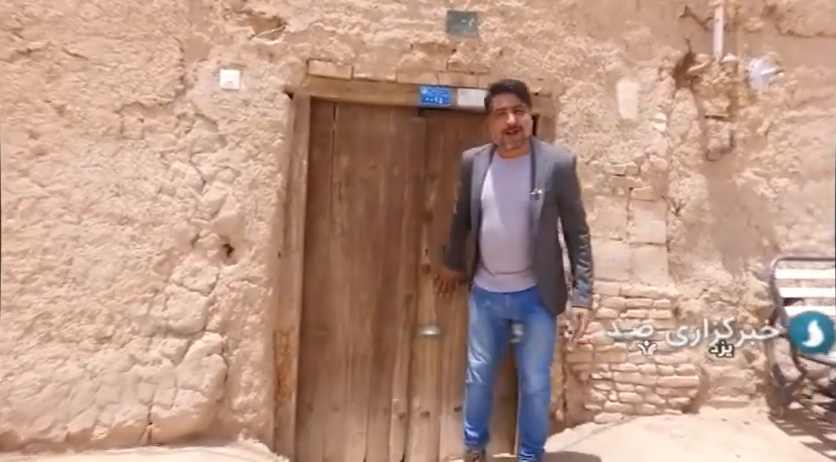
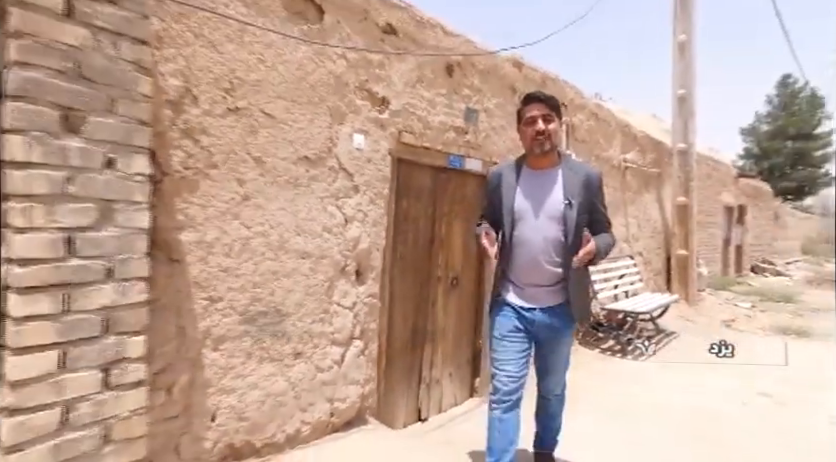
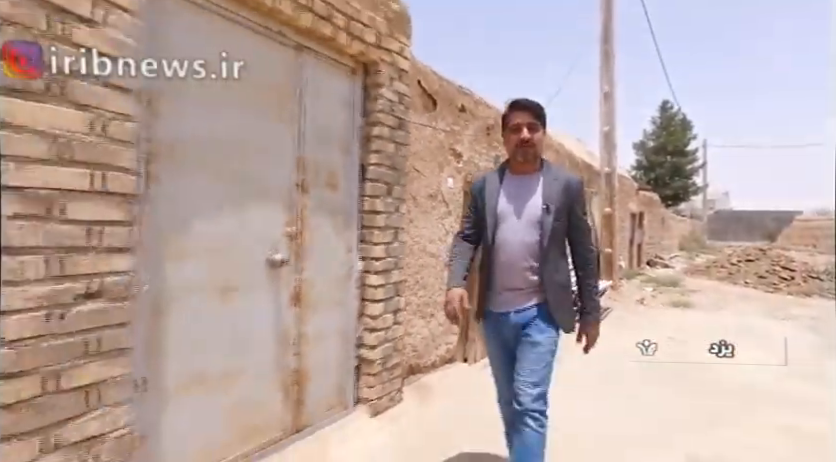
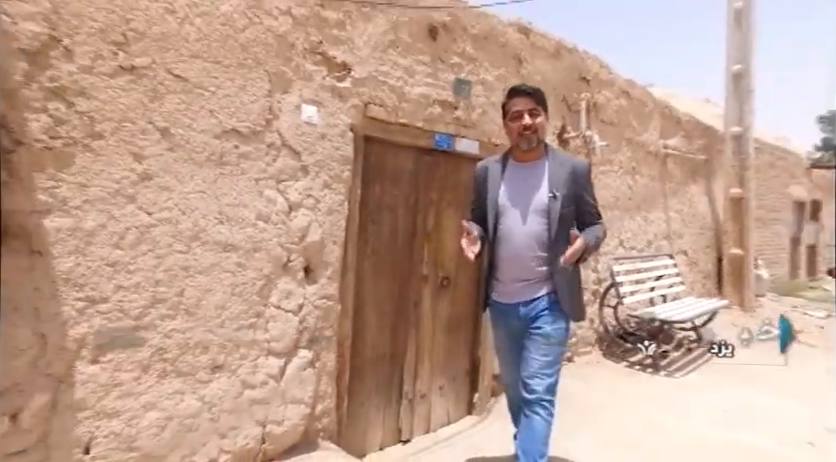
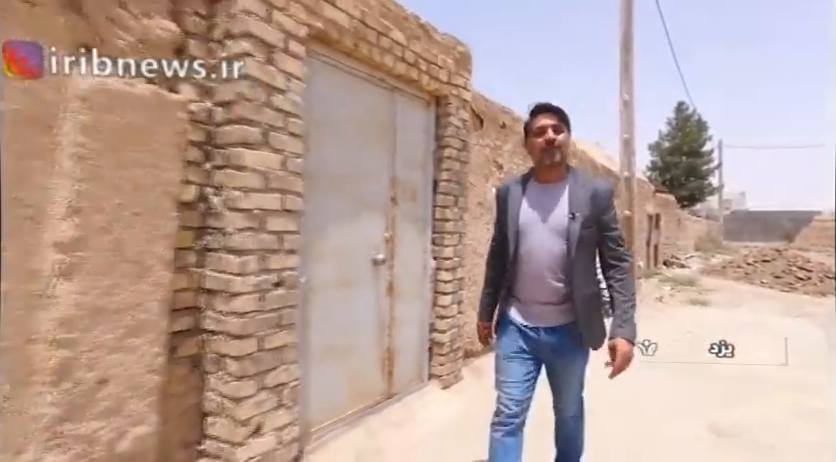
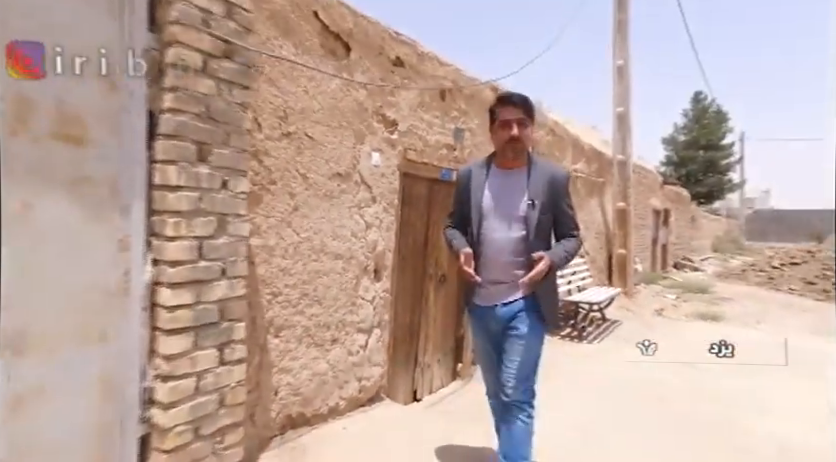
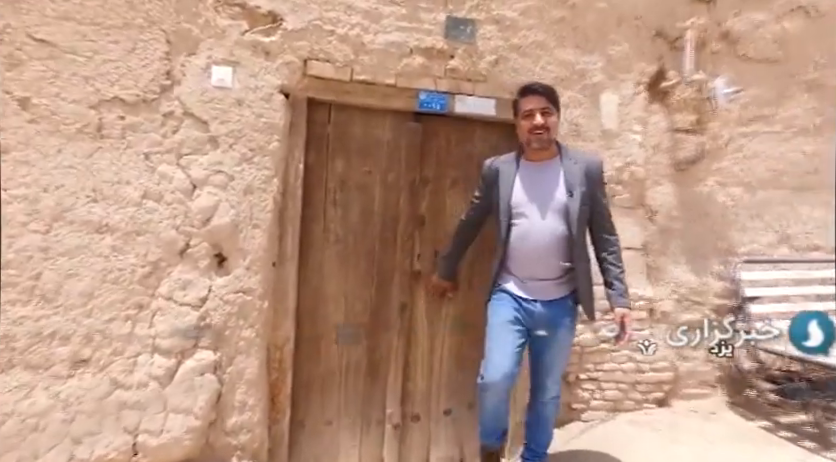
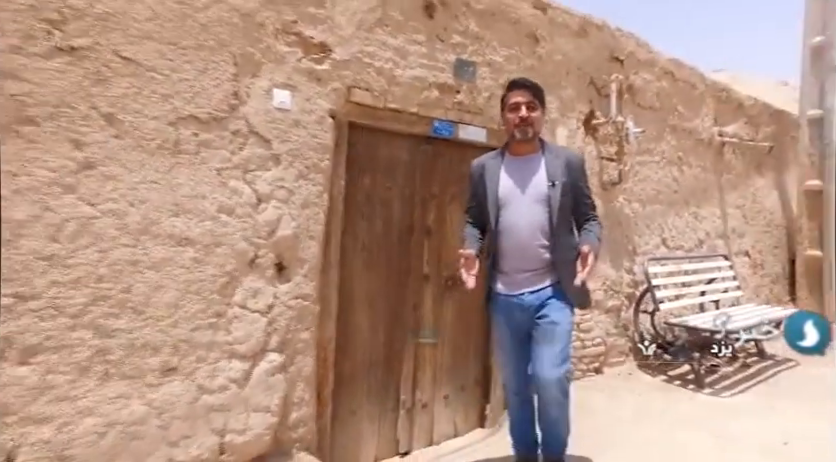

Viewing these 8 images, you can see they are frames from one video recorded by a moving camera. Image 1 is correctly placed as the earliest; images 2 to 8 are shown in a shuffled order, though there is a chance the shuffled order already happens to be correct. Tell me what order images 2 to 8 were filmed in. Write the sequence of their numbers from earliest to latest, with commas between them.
7, 8, 4, 2, 6, 3, 5
